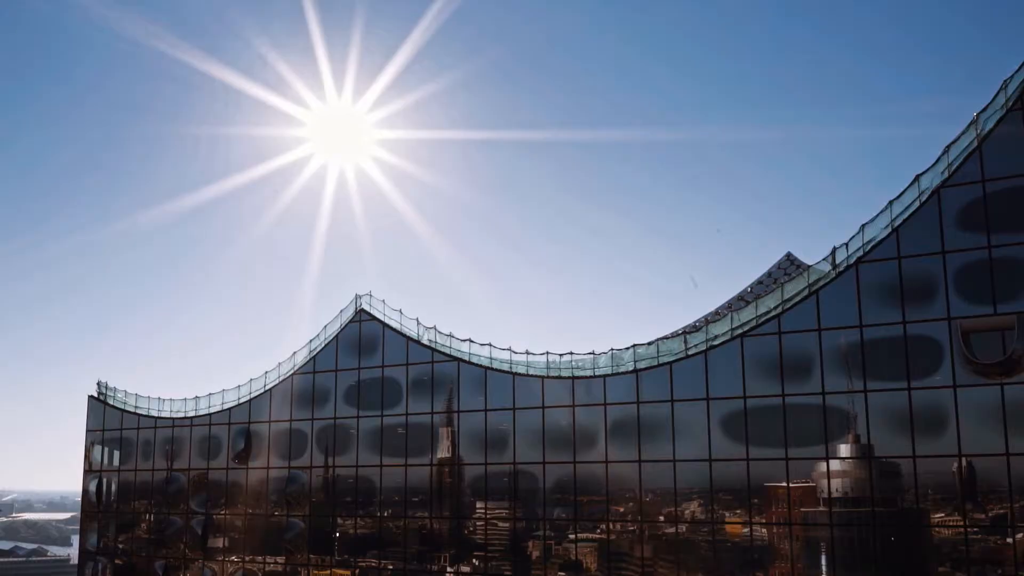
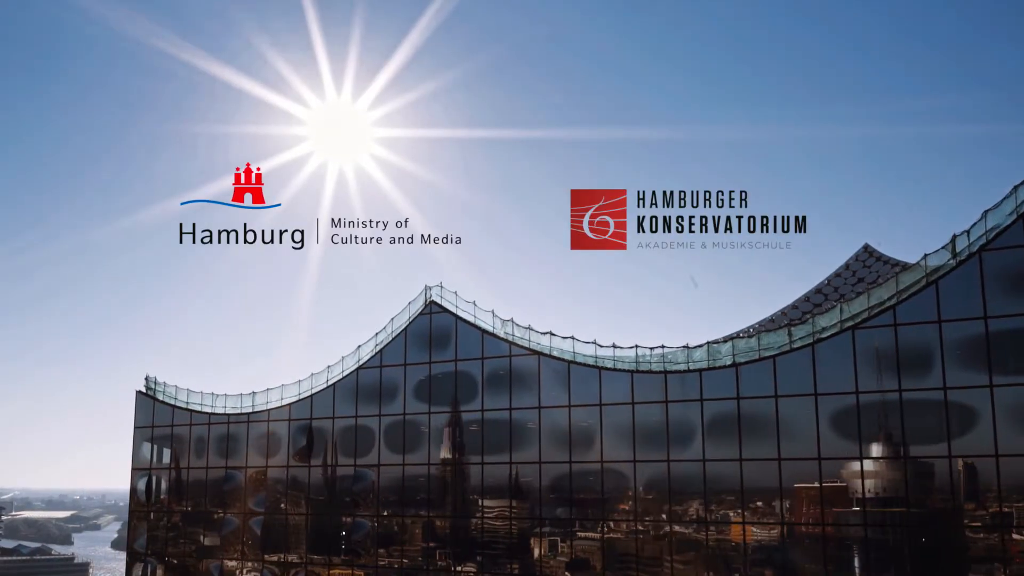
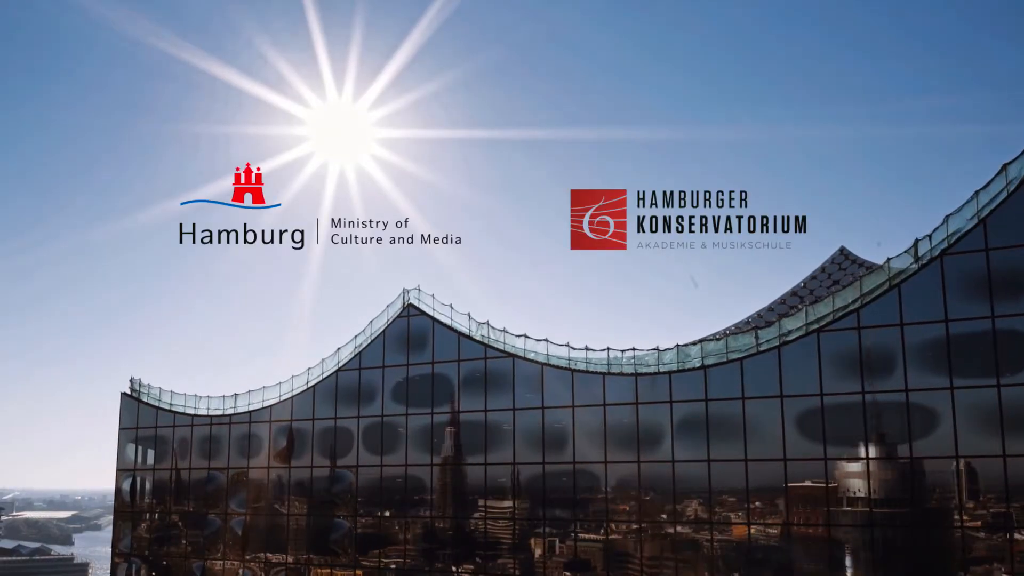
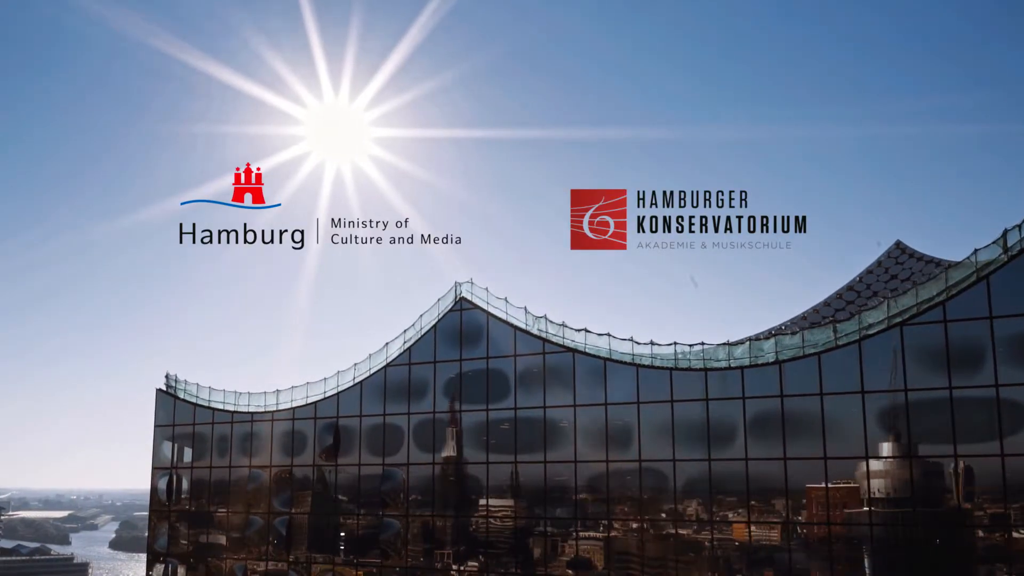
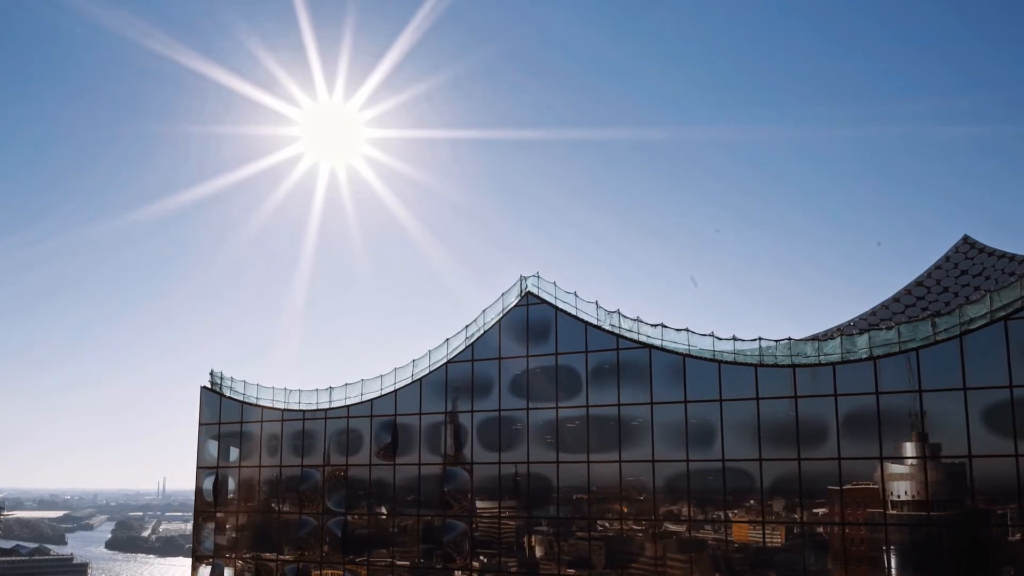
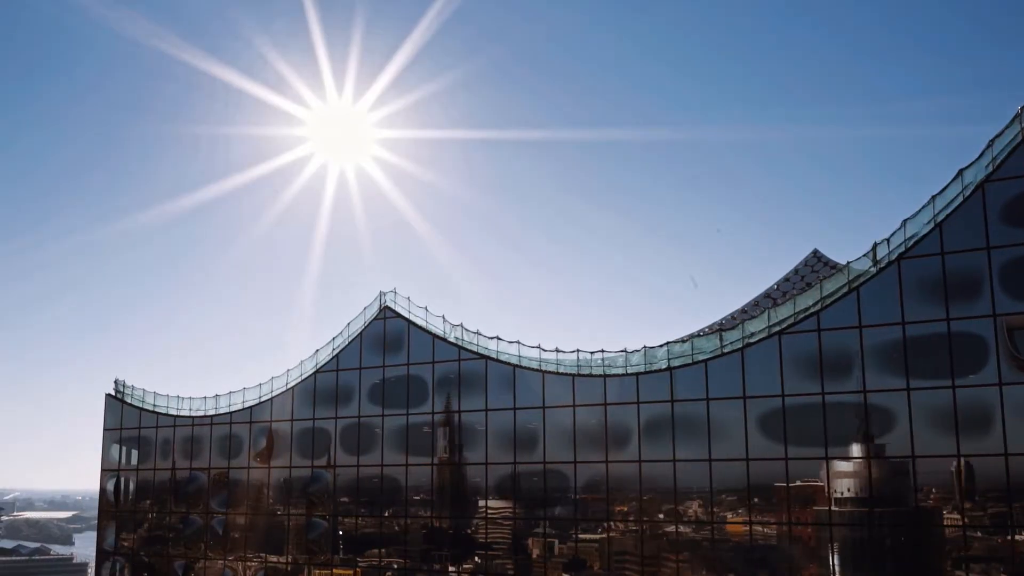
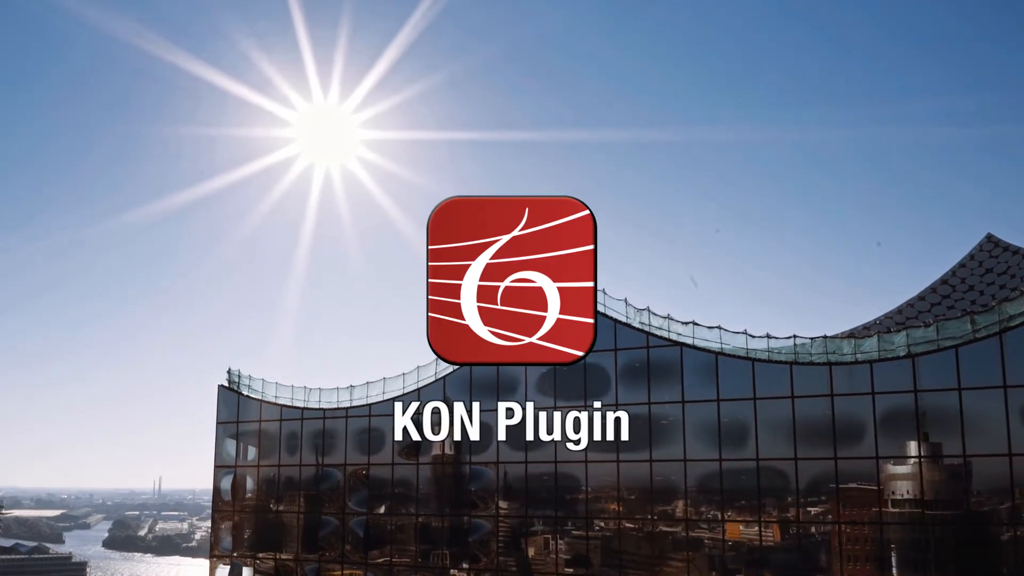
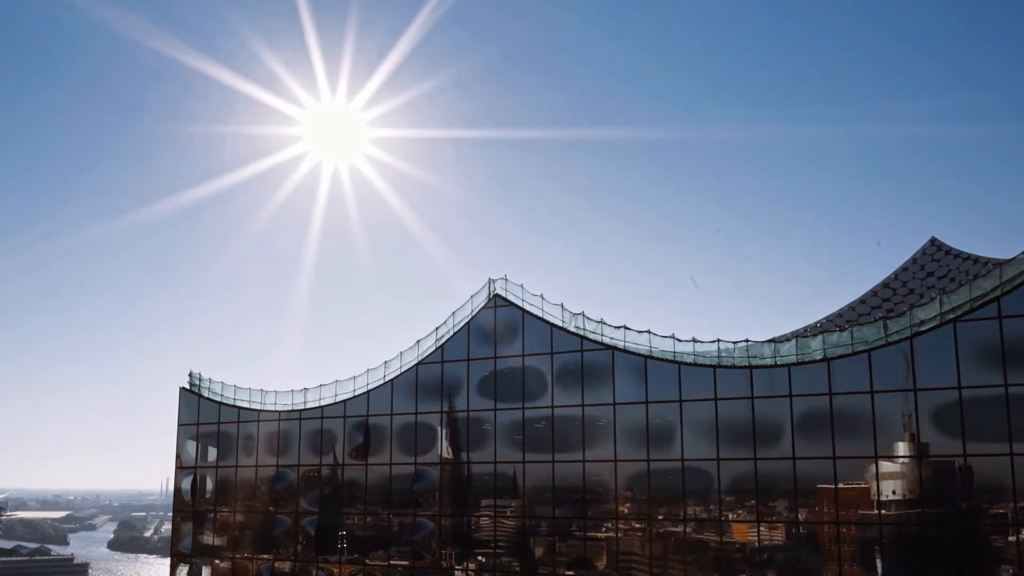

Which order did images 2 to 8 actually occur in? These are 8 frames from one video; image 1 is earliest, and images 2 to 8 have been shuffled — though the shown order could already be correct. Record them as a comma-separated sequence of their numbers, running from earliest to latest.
6, 3, 2, 4, 8, 5, 7
